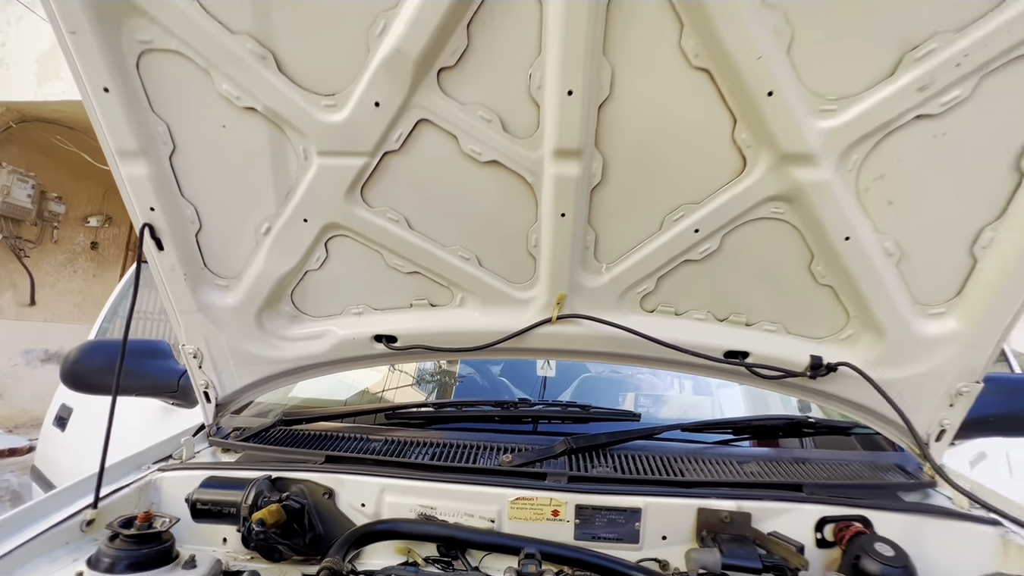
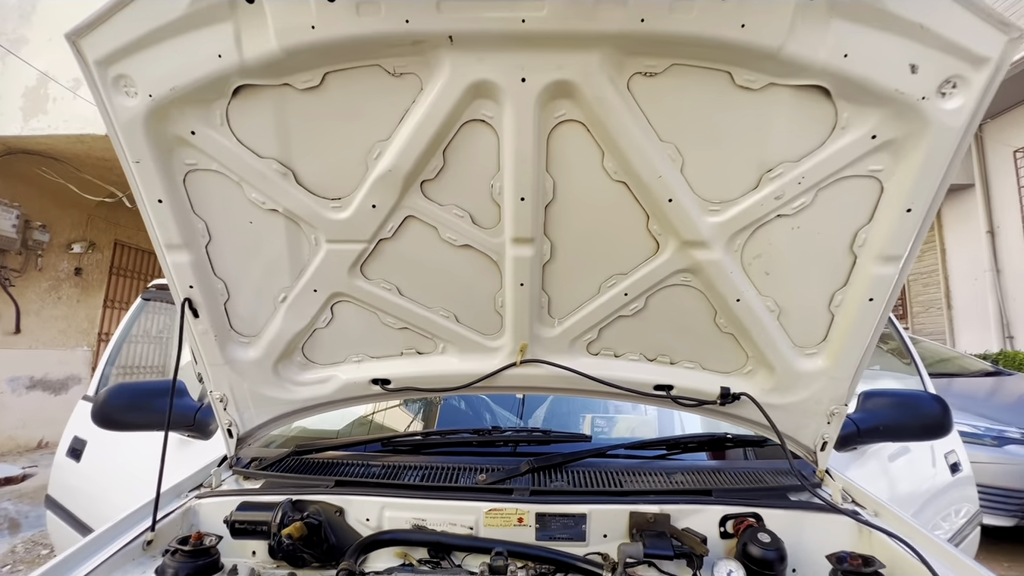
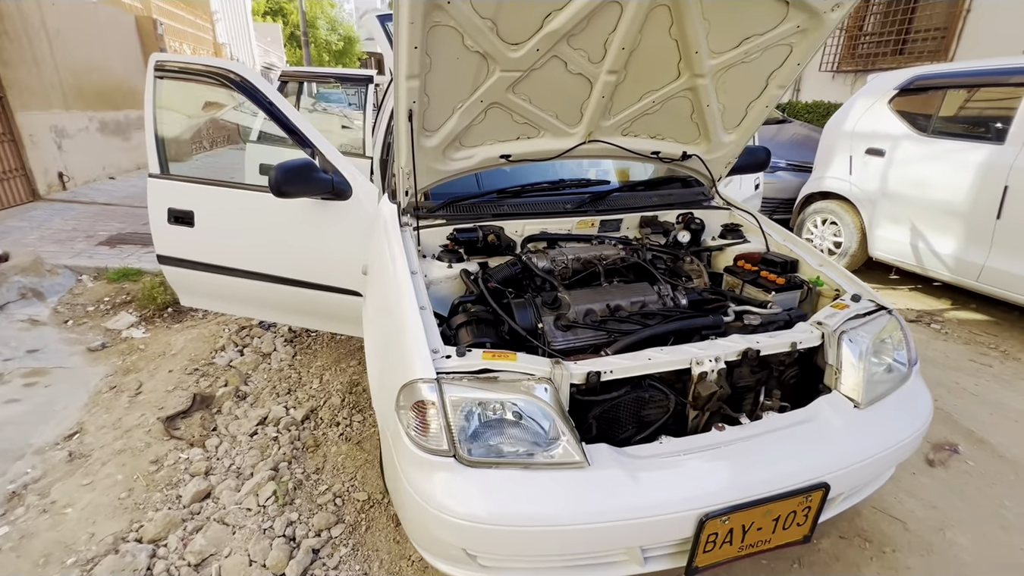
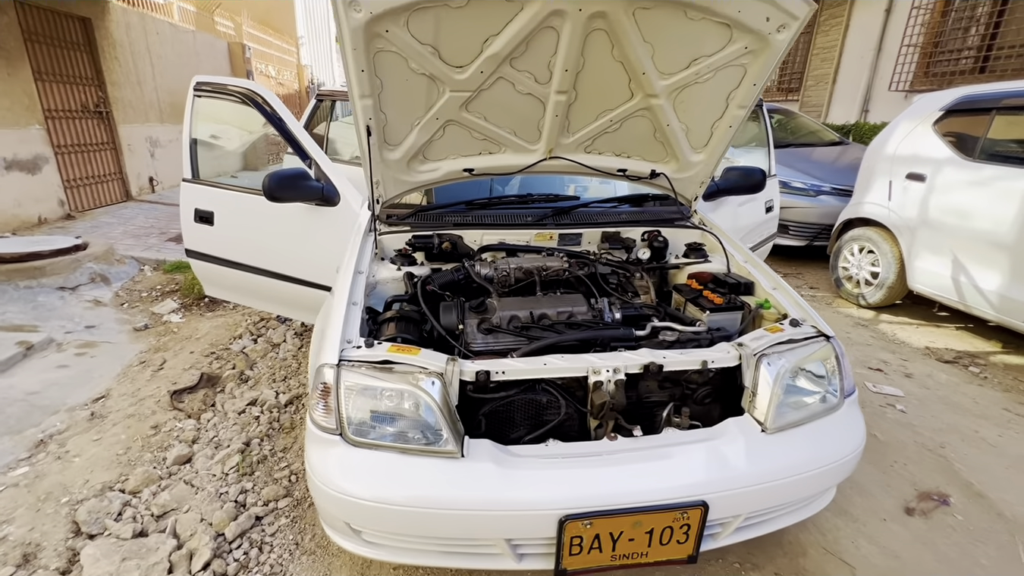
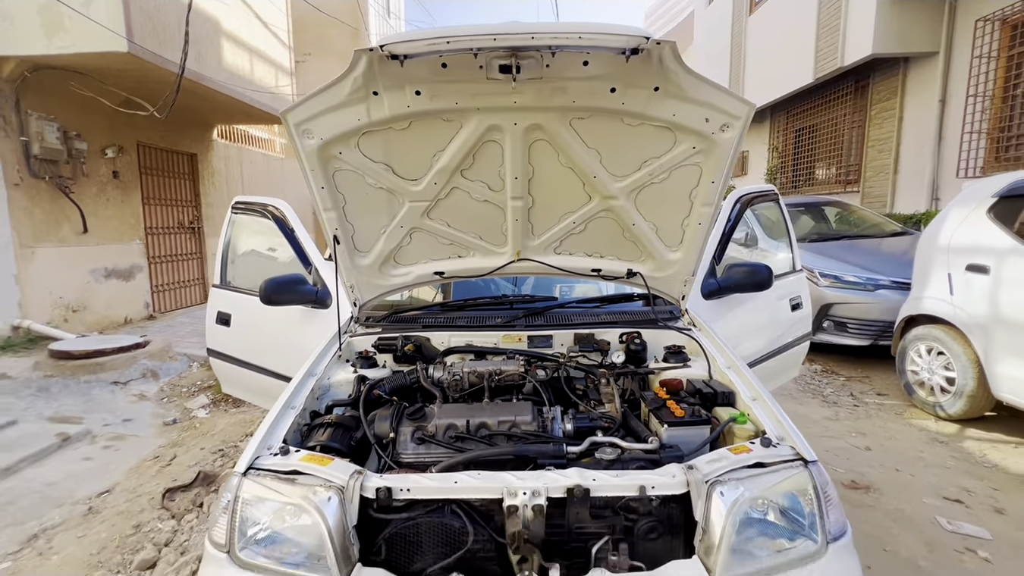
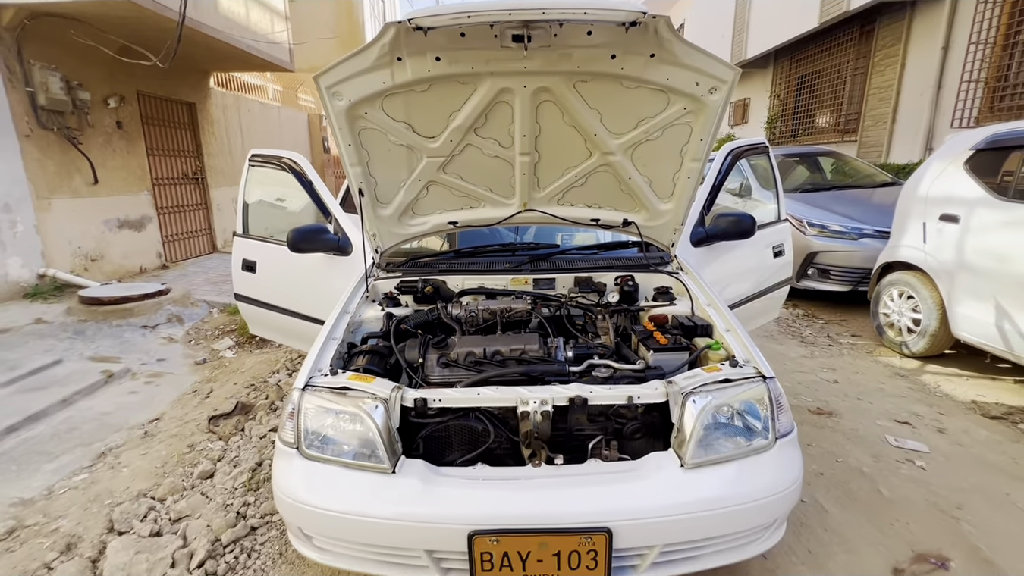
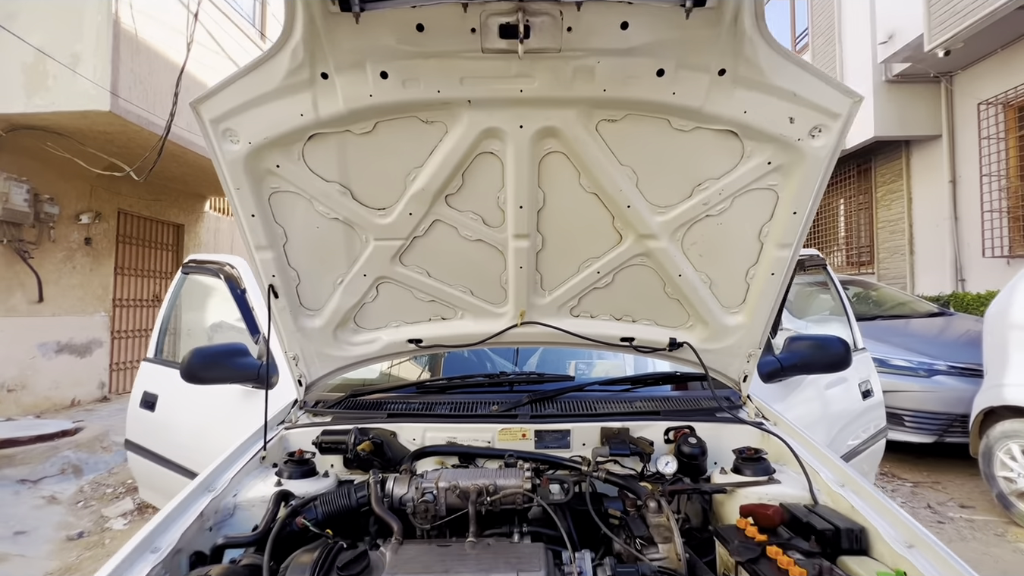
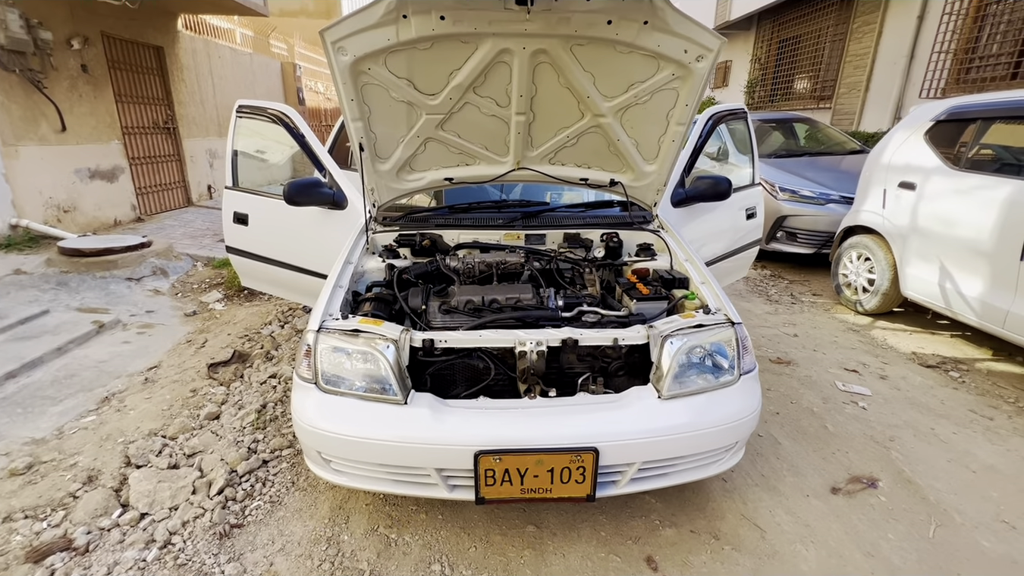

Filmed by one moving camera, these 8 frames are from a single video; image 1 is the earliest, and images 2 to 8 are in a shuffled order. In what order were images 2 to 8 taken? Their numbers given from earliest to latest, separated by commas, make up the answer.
2, 7, 5, 6, 8, 4, 3
